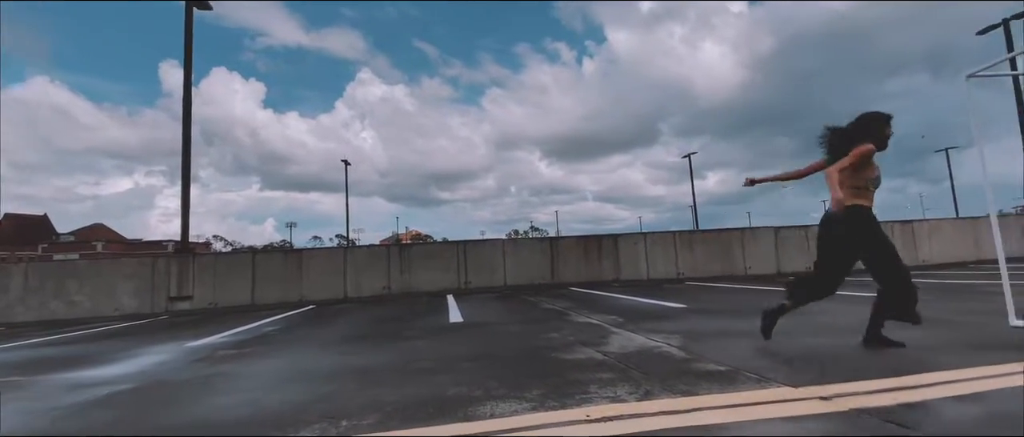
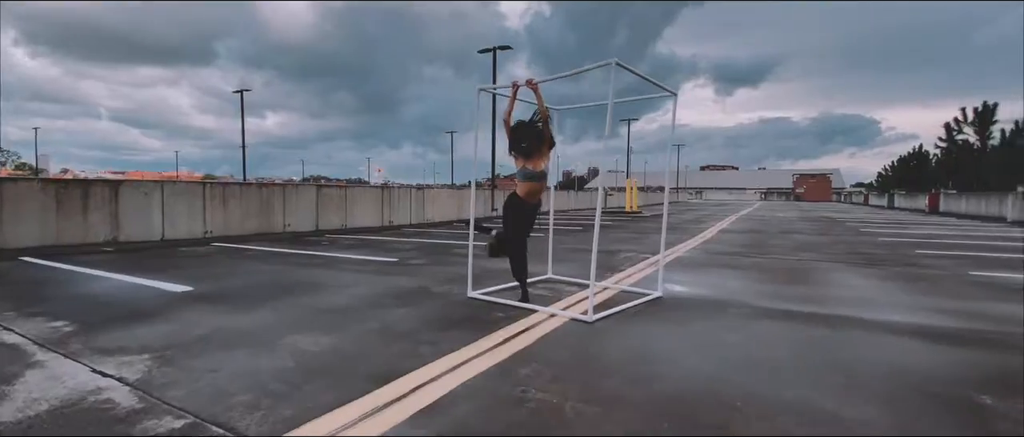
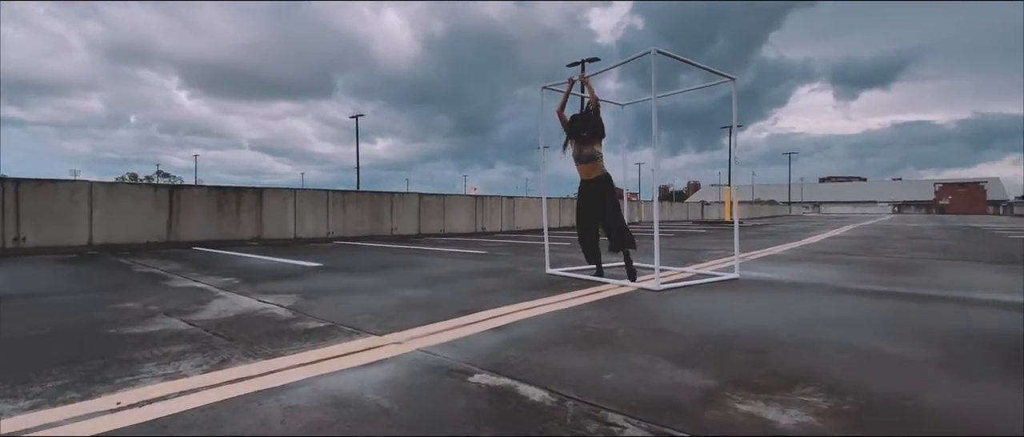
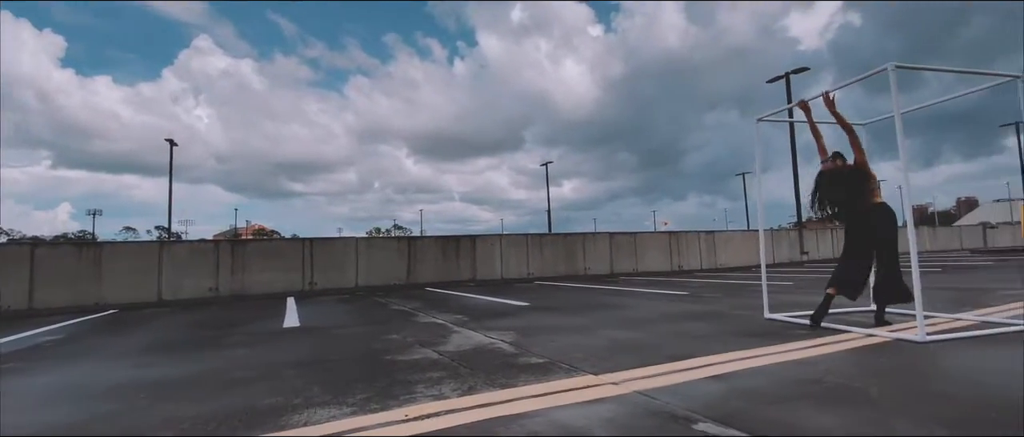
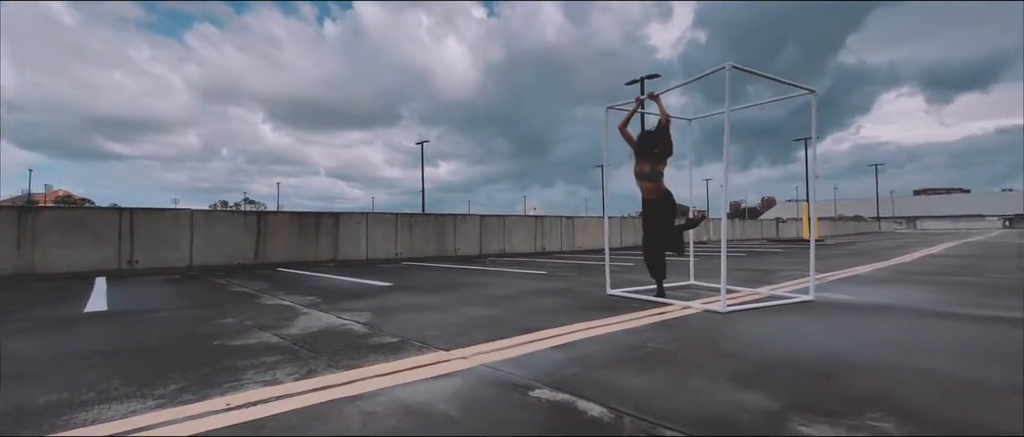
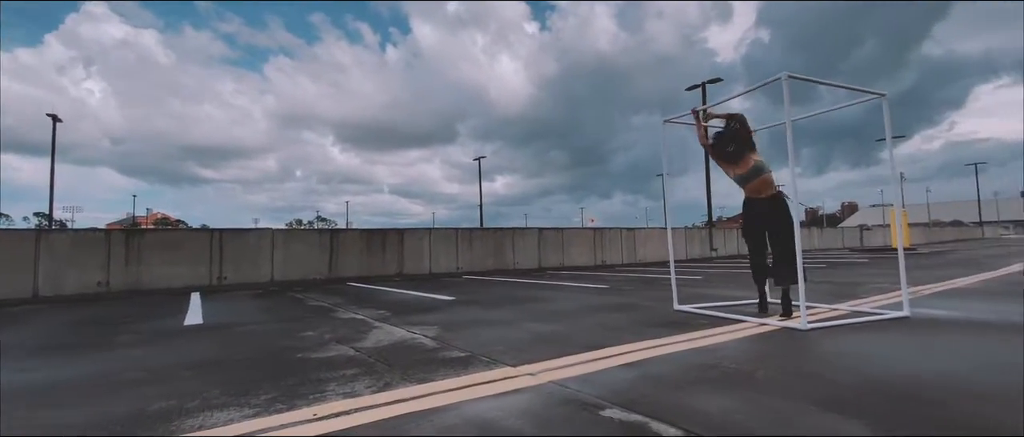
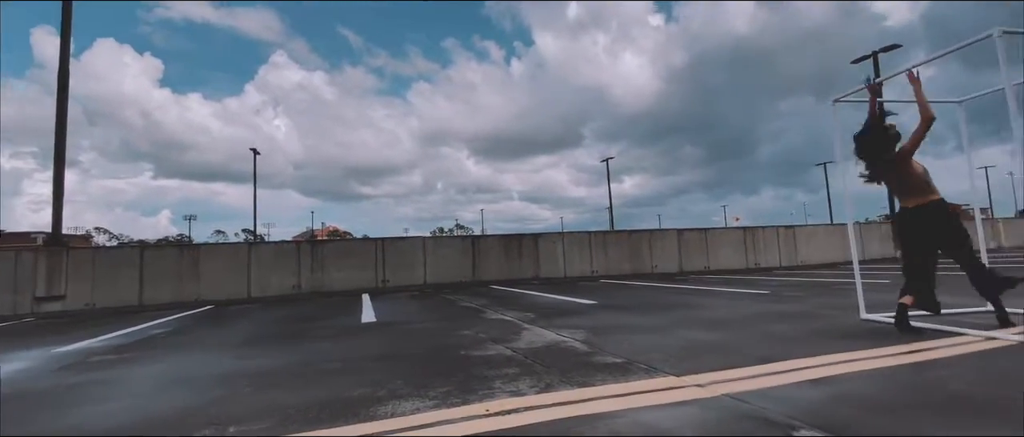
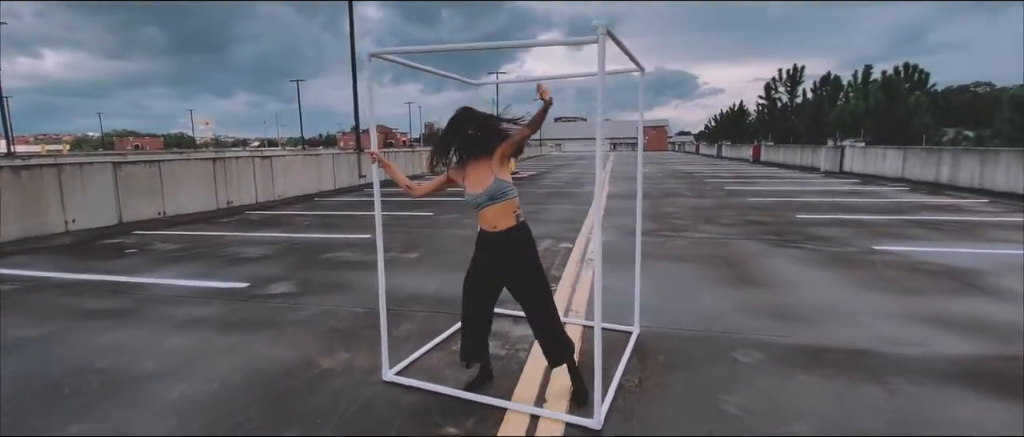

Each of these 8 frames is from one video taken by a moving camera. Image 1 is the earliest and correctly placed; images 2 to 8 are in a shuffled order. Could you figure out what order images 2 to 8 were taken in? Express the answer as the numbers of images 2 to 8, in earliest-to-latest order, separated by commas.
7, 4, 6, 5, 3, 2, 8
